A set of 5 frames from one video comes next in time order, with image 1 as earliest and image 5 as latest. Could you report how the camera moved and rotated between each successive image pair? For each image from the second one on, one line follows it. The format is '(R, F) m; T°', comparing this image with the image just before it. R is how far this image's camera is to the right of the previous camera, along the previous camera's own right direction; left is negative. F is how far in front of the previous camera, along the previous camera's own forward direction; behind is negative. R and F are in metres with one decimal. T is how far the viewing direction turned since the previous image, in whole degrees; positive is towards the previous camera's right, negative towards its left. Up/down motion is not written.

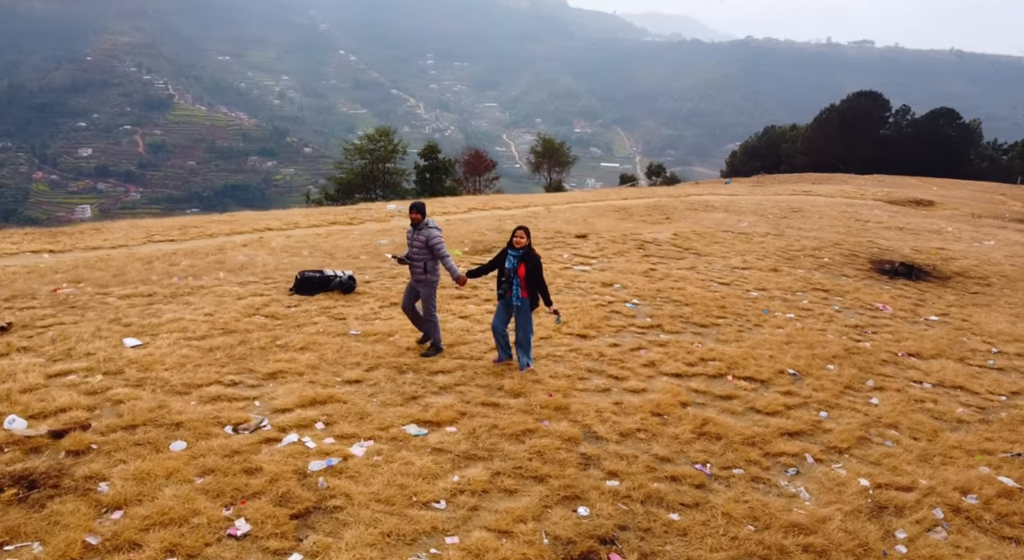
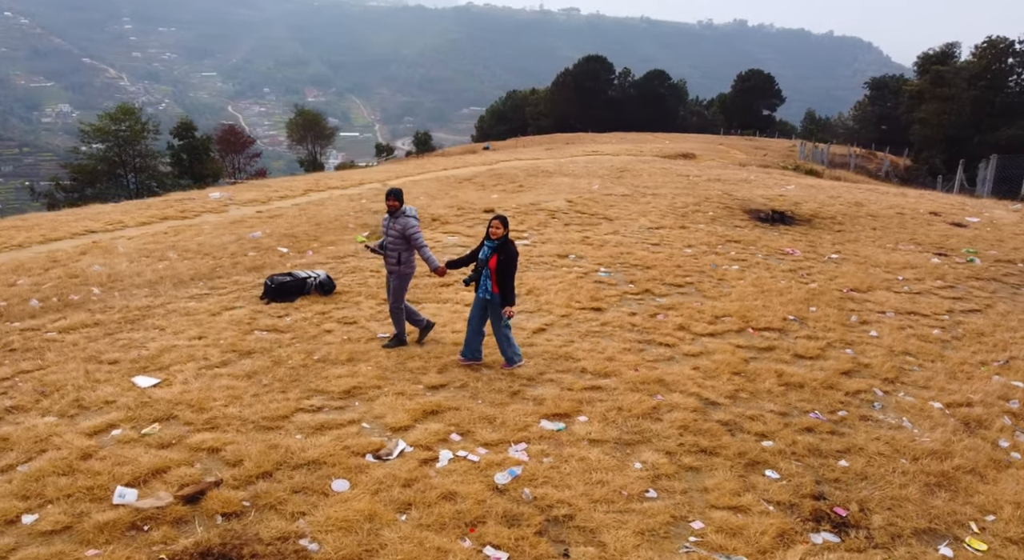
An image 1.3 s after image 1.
(-2.2, +0.5) m; +15°
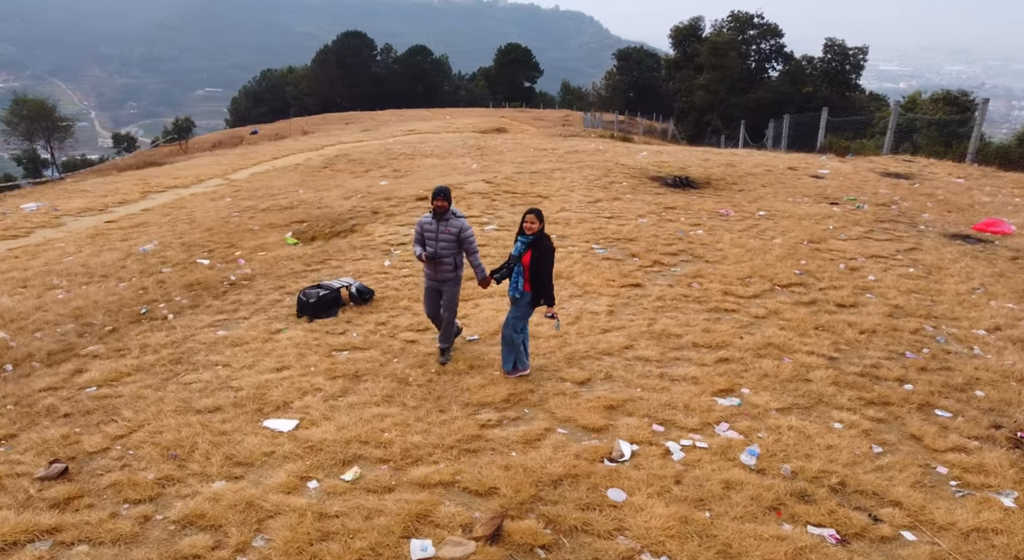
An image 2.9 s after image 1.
(-2.4, +0.4) m; +13°
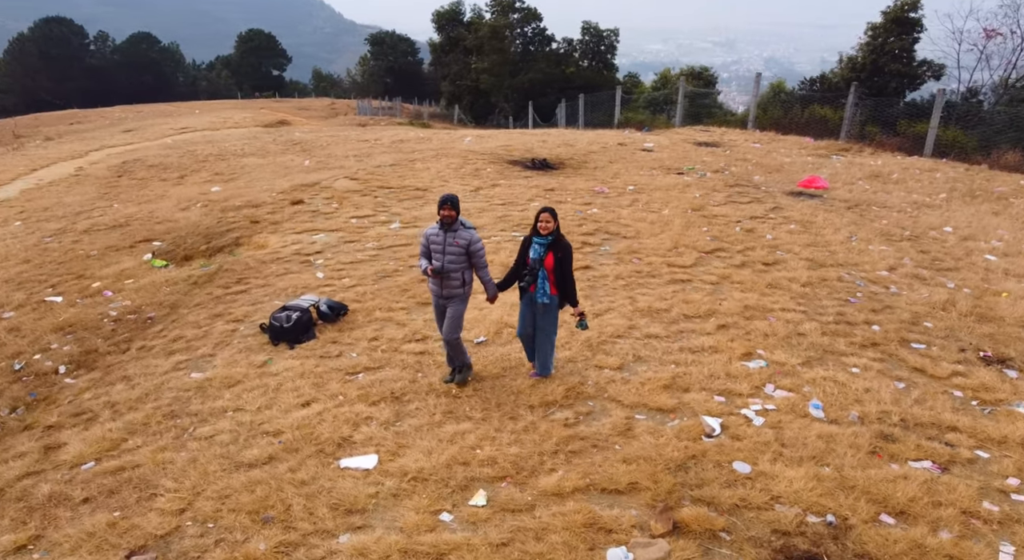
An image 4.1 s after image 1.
(-1.7, +0.3) m; +15°
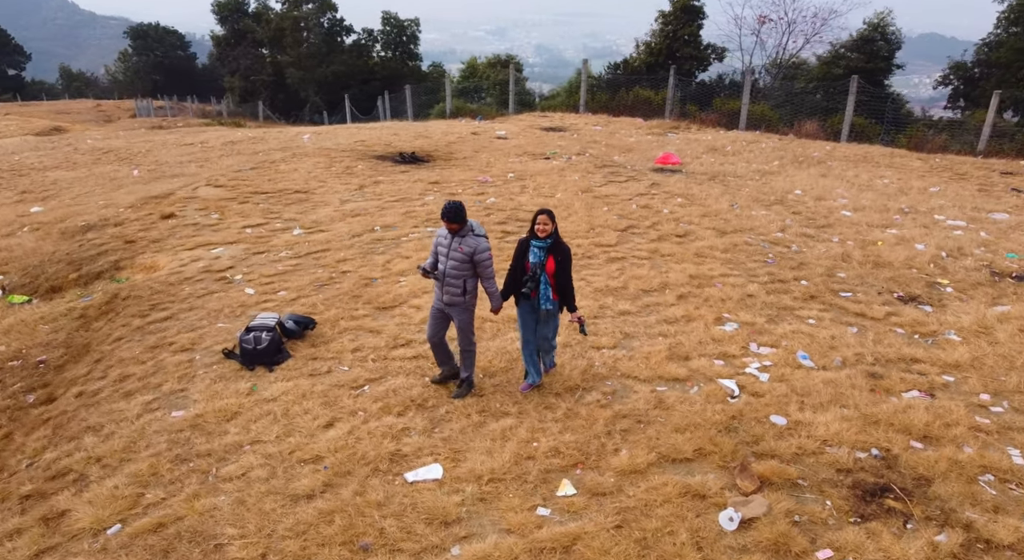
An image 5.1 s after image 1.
(-1.3, +0.2) m; +13°
